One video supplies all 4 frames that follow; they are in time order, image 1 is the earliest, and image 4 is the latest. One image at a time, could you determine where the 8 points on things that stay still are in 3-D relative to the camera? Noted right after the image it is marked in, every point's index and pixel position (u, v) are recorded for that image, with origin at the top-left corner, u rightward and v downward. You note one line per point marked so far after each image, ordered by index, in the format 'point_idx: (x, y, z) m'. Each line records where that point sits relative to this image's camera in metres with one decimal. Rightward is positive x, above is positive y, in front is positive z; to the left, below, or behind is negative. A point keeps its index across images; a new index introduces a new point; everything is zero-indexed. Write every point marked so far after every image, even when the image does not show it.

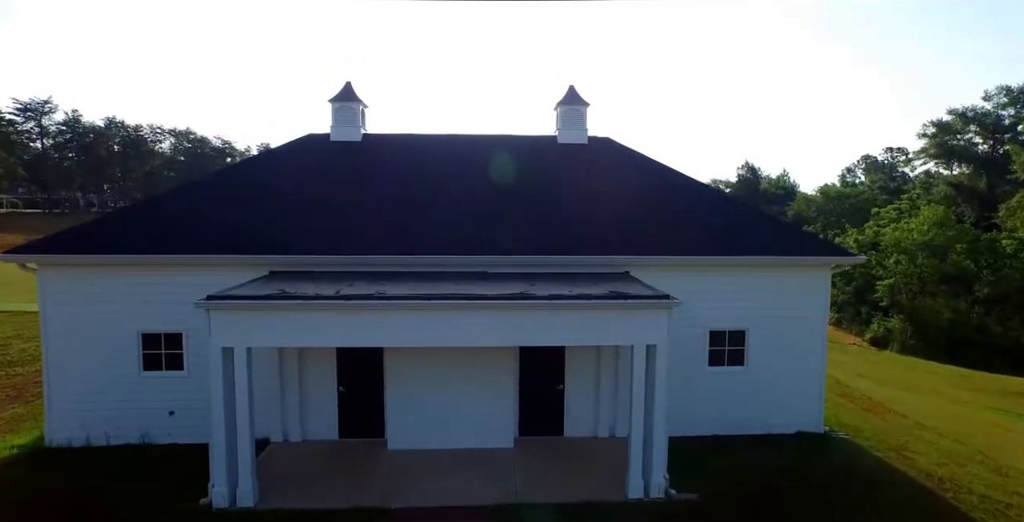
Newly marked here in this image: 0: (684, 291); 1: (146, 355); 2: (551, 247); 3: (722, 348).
0: (+2.4, -0.4, +8.4) m
1: (-4.8, -1.2, +7.8) m
2: (+0.5, +0.1, +8.4) m
3: (+3.0, -1.2, +8.5) m
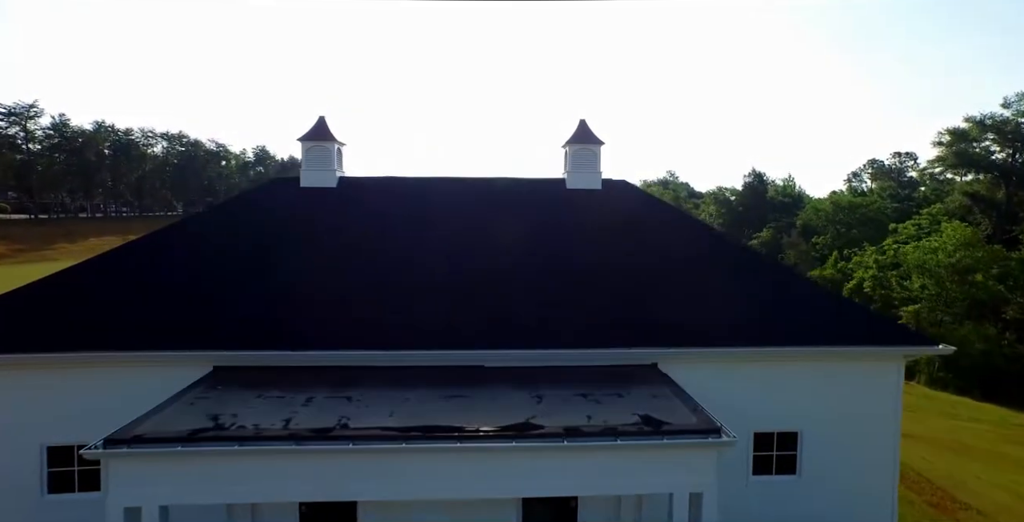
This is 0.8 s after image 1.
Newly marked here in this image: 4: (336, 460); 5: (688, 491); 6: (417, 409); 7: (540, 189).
0: (+2.4, -1.4, +6.8) m
1: (-4.8, -2.2, +6.2) m
2: (+0.6, -0.9, +6.8) m
3: (+3.0, -2.2, +6.9) m
4: (-1.4, -1.6, +4.8) m
5: (+1.5, -1.9, +5.0) m
6: (-0.9, -1.3, +5.4) m
7: (+0.5, +1.1, +9.3) m
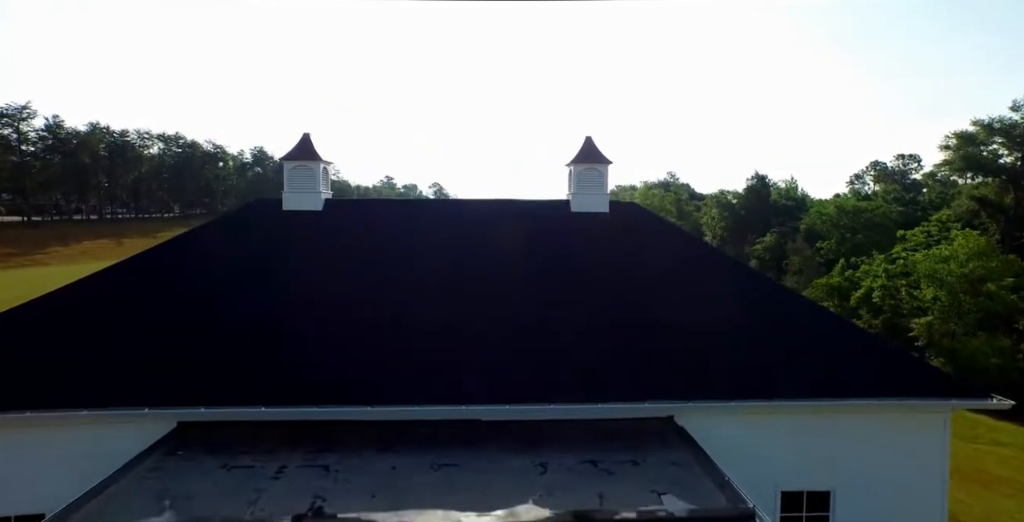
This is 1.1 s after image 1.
0: (+2.4, -1.9, +6.1) m
1: (-4.8, -2.6, +5.5) m
2: (+0.6, -1.3, +6.1) m
3: (+3.0, -2.7, +6.2) m
4: (-1.4, -2.0, +4.1) m
5: (+1.5, -2.3, +4.3) m
6: (-0.9, -1.7, +4.7) m
7: (+0.5, +0.7, +8.6) m
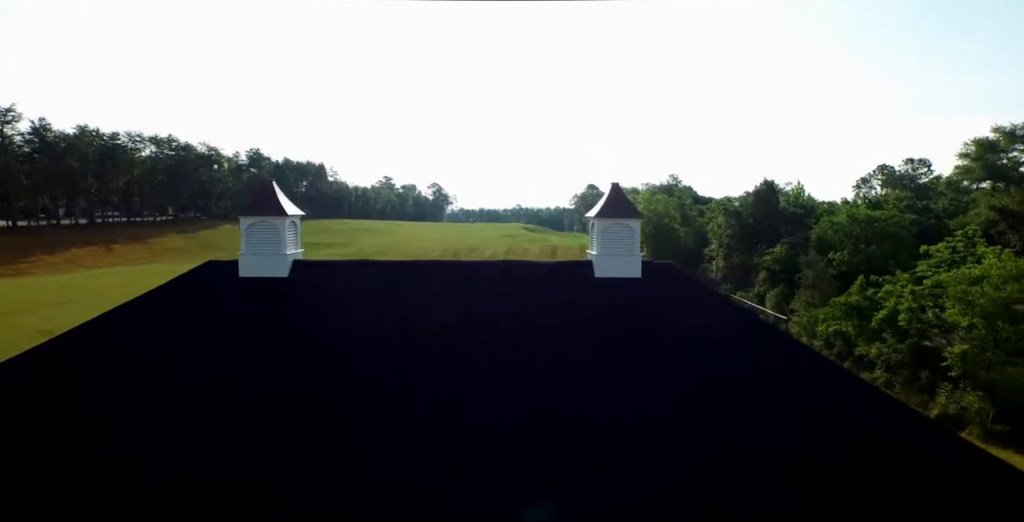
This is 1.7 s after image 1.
0: (+2.6, -2.7, +4.5) m
1: (-4.6, -3.5, +3.9) m
2: (+0.7, -2.2, +4.5) m
3: (+3.1, -3.6, +4.6) m
4: (-1.3, -2.9, +2.5) m
5: (+1.6, -3.2, +2.6) m
6: (-0.7, -2.6, +3.1) m
7: (+0.6, -0.2, +7.0) m
